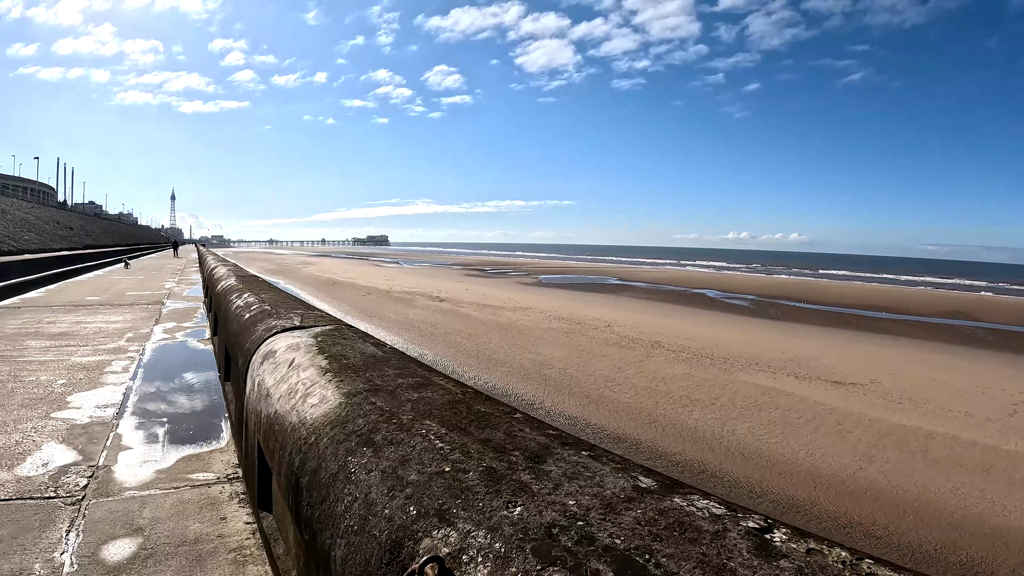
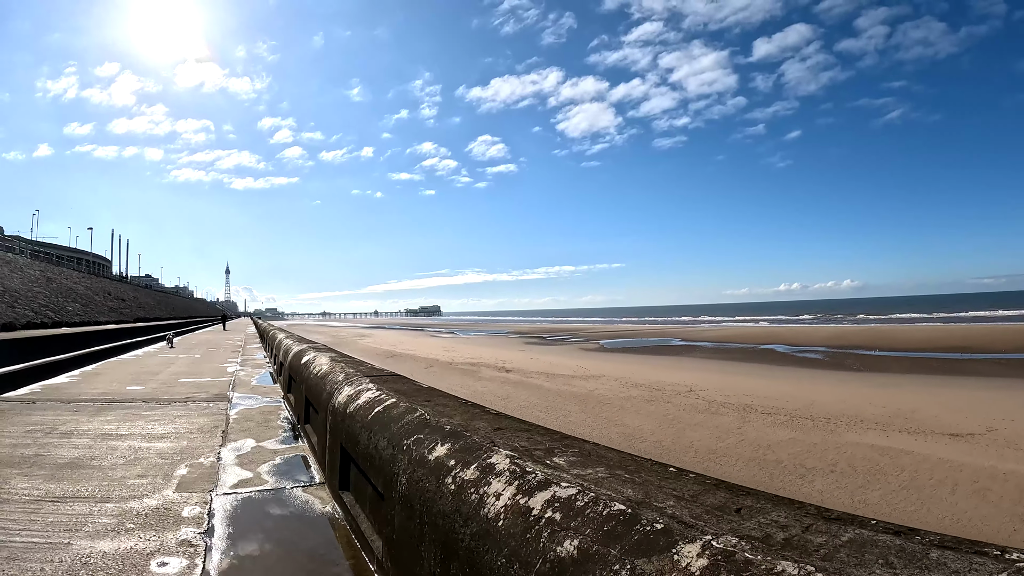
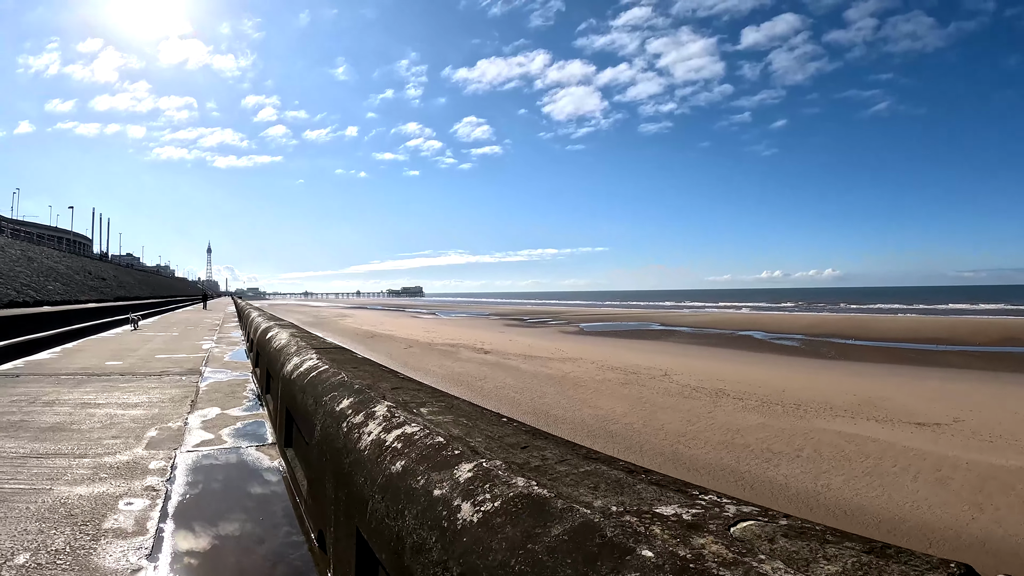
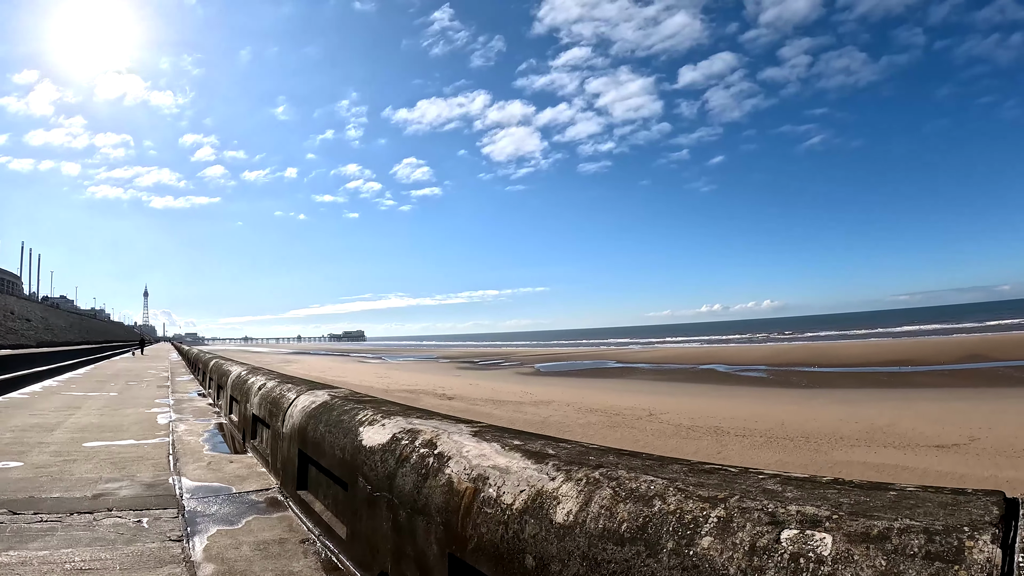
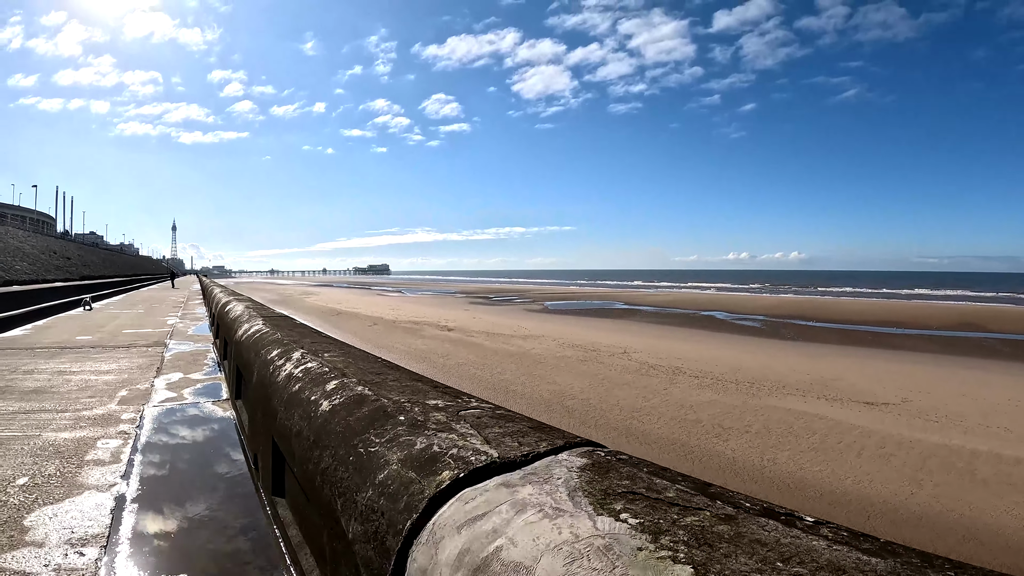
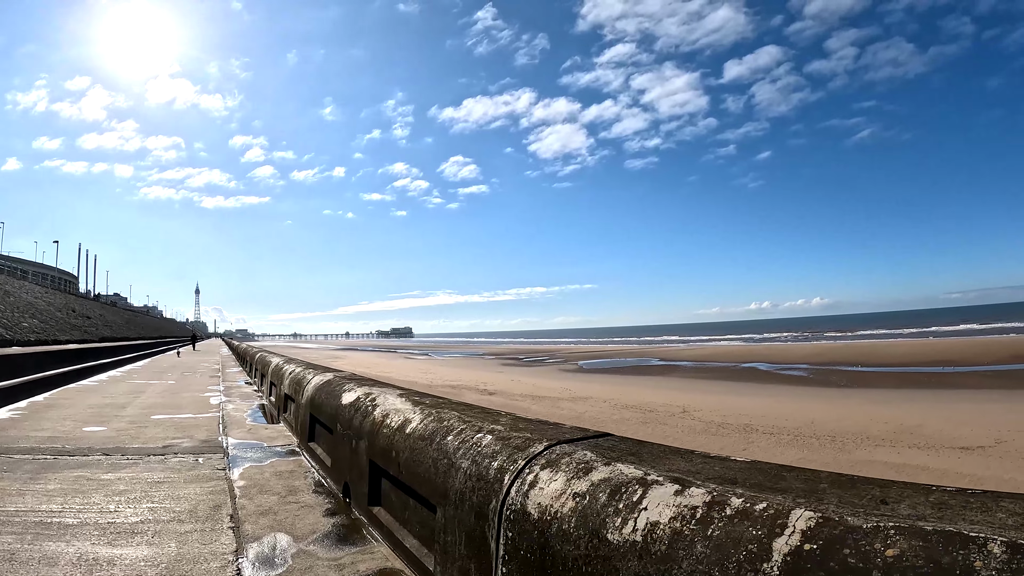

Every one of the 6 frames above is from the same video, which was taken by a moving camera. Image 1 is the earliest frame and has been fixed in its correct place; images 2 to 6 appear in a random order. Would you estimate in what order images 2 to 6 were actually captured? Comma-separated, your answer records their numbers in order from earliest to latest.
5, 3, 2, 6, 4
